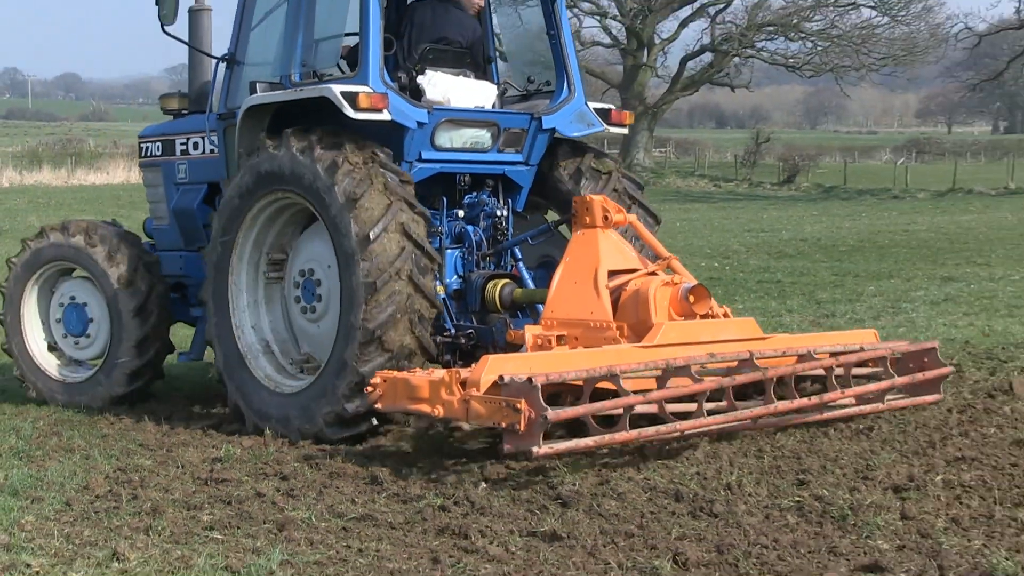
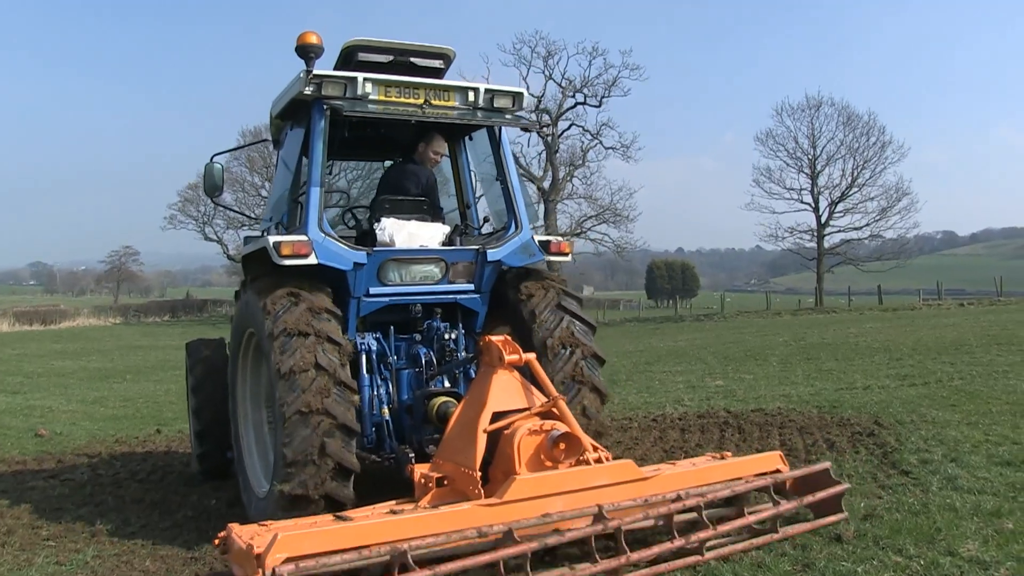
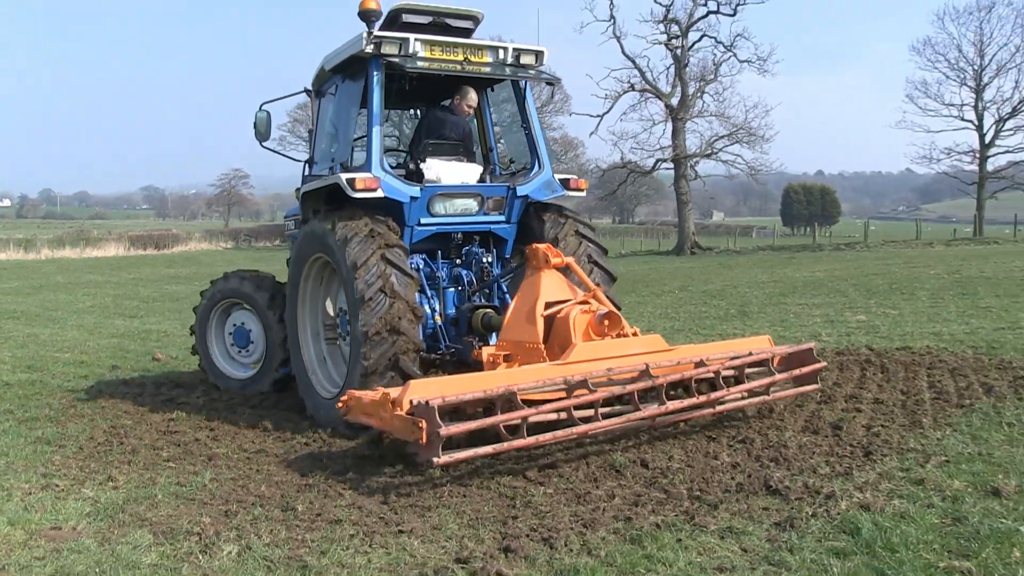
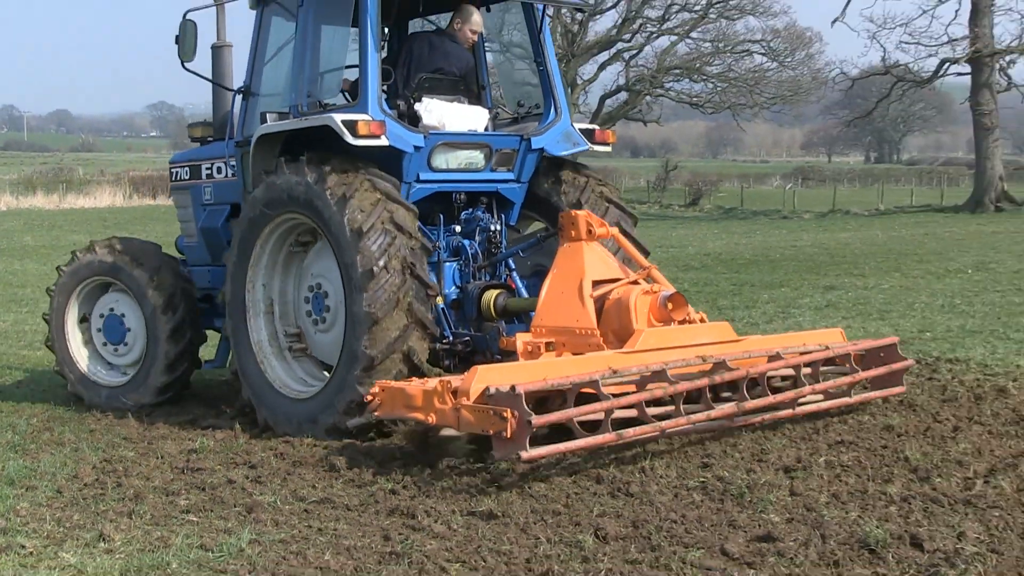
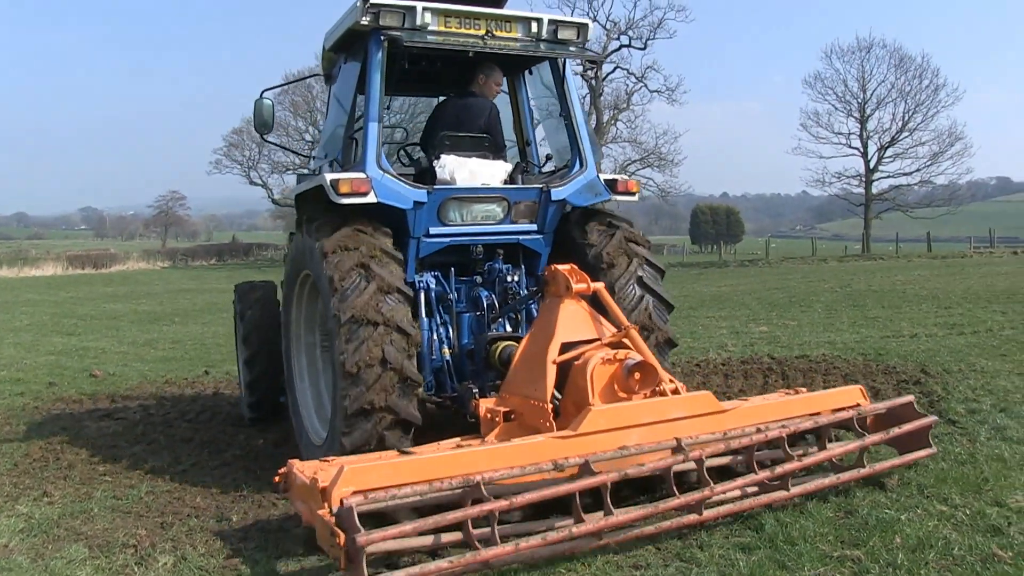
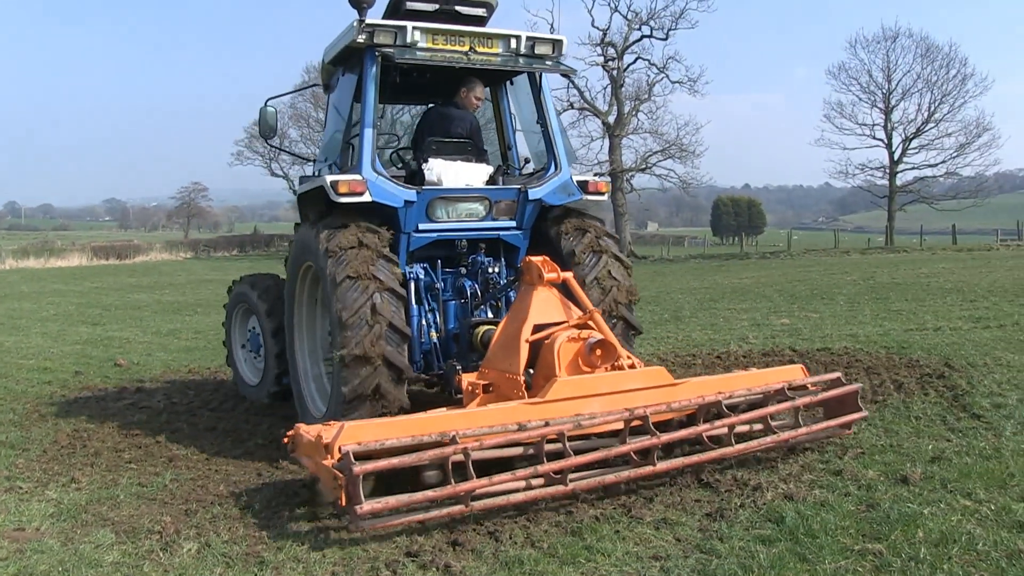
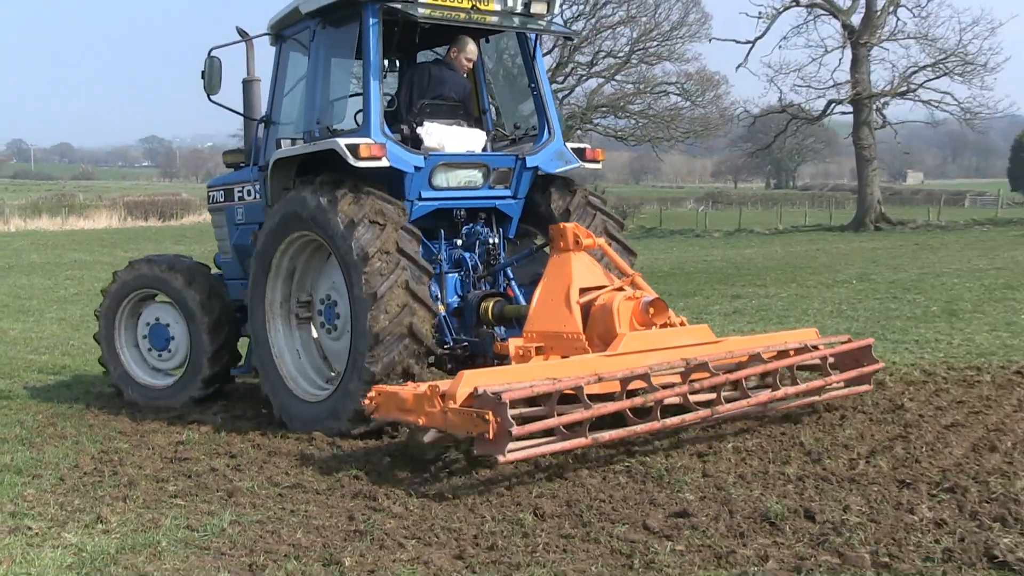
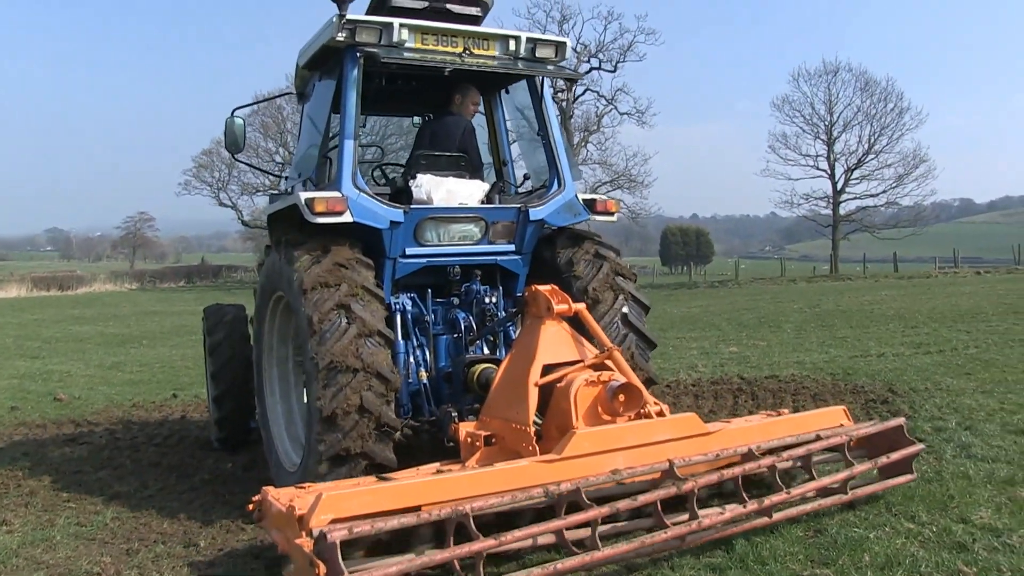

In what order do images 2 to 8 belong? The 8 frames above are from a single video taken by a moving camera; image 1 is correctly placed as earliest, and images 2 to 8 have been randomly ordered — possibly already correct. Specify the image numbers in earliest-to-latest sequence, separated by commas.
4, 7, 3, 6, 5, 8, 2
